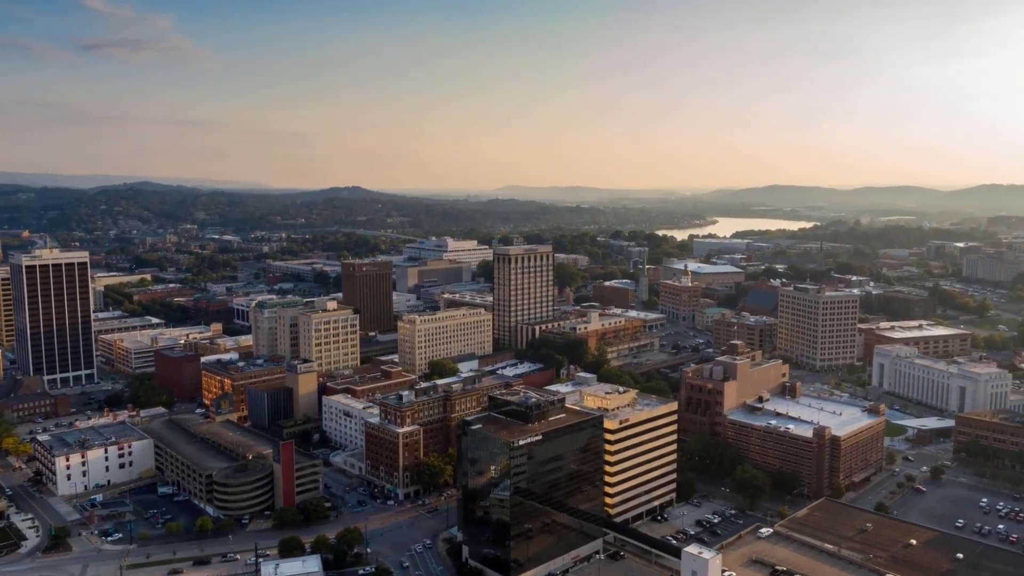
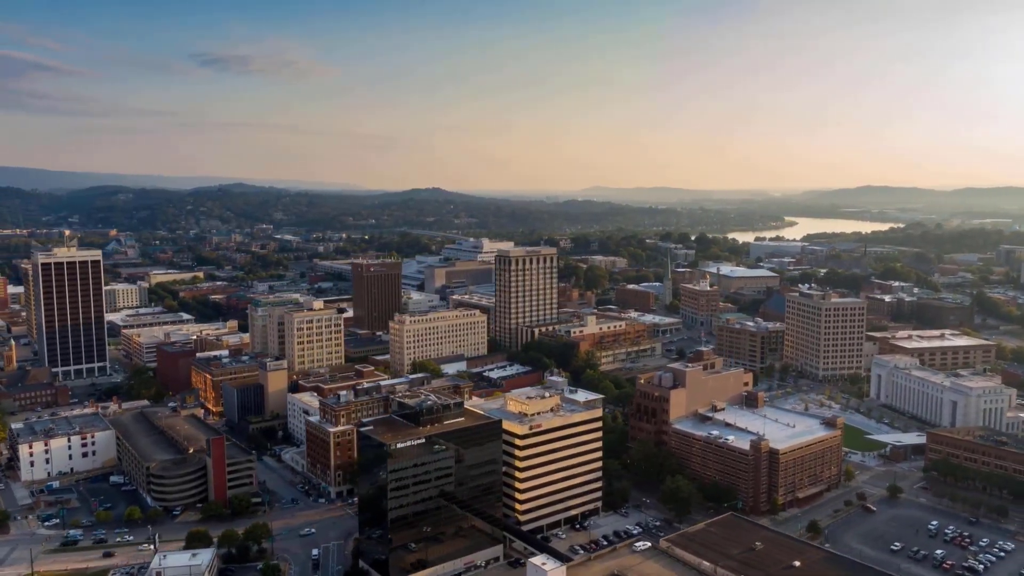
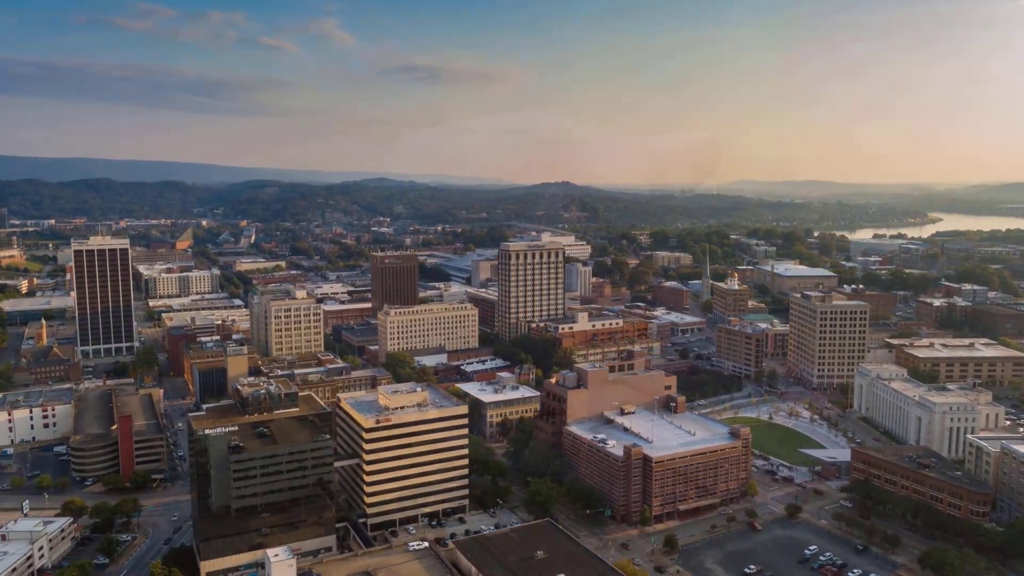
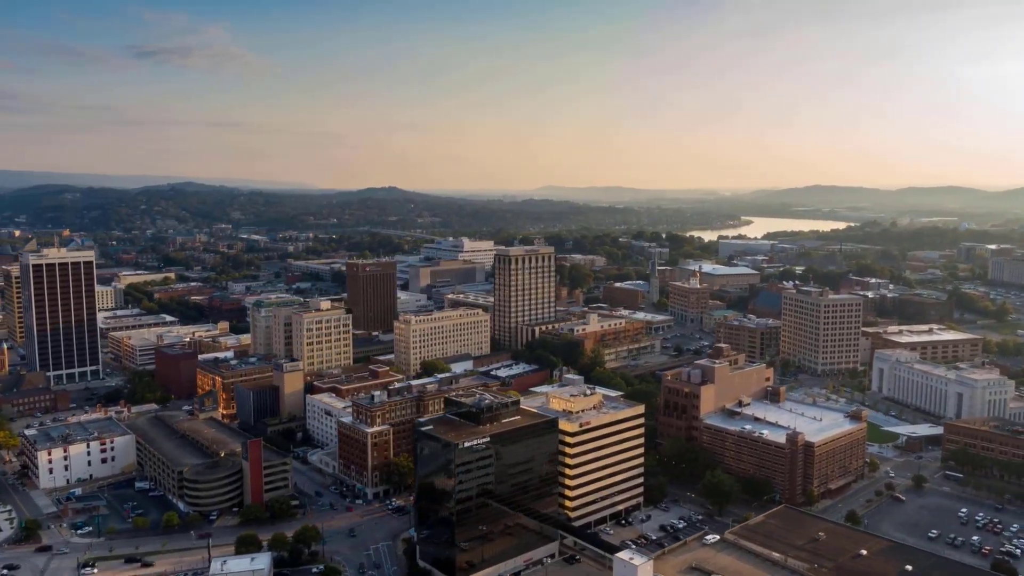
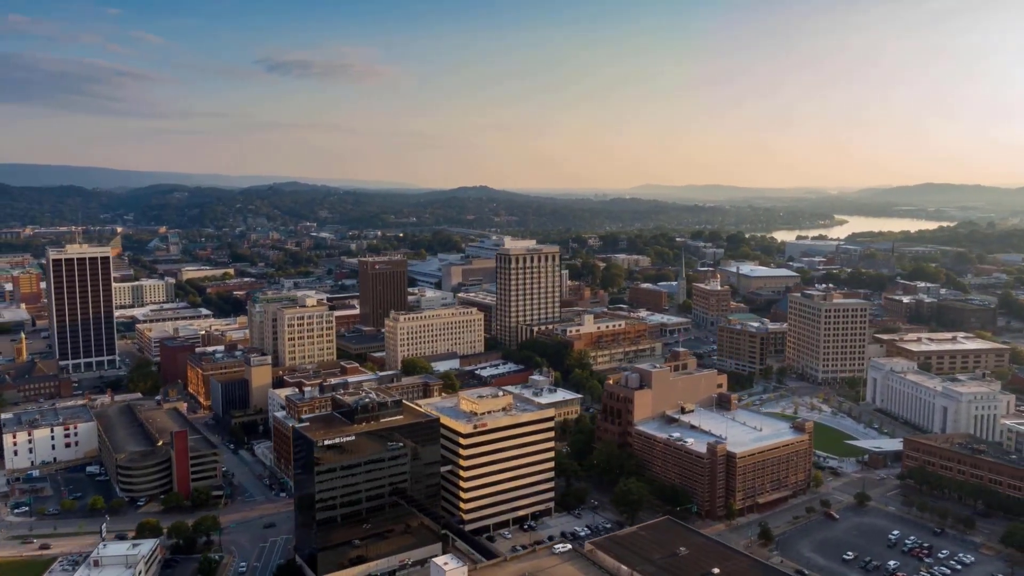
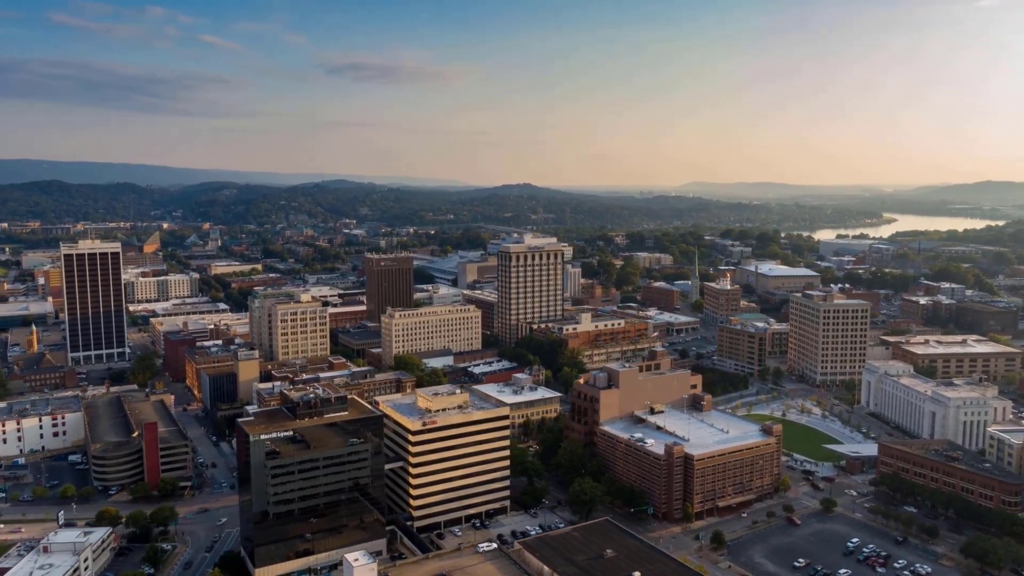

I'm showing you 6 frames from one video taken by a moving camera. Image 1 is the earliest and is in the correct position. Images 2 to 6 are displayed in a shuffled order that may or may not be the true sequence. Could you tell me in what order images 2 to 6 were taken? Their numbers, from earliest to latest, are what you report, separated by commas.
4, 2, 5, 6, 3
